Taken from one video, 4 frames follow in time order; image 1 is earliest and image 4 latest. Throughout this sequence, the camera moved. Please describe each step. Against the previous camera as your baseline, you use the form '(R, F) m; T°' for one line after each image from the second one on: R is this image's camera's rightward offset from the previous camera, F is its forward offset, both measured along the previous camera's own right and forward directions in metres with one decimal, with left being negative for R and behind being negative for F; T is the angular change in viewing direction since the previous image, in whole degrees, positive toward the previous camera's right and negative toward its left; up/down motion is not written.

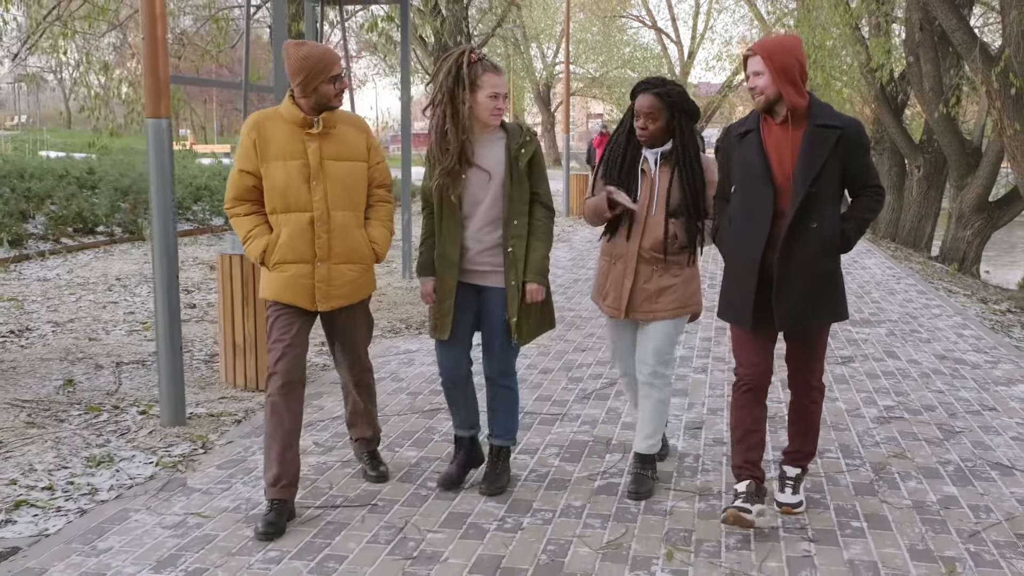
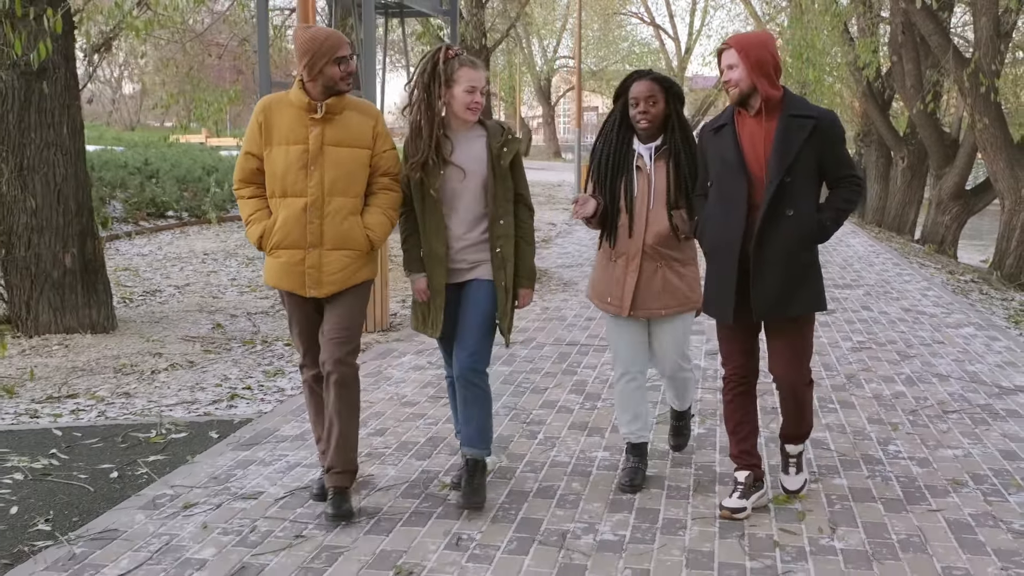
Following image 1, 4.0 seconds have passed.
(-0.5, -1.5) m; 0°
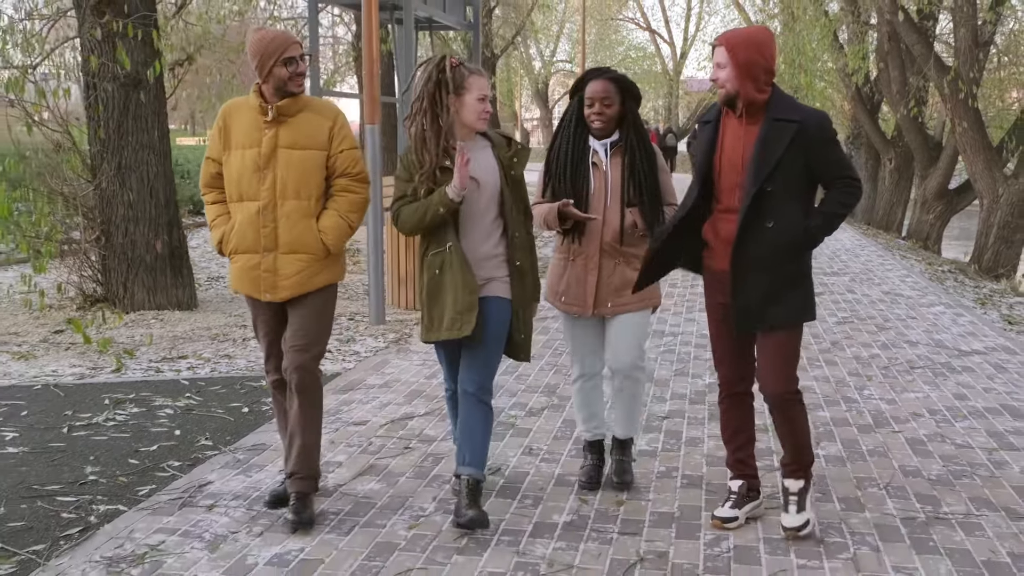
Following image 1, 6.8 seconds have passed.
(-0.3, -1.1) m; 0°
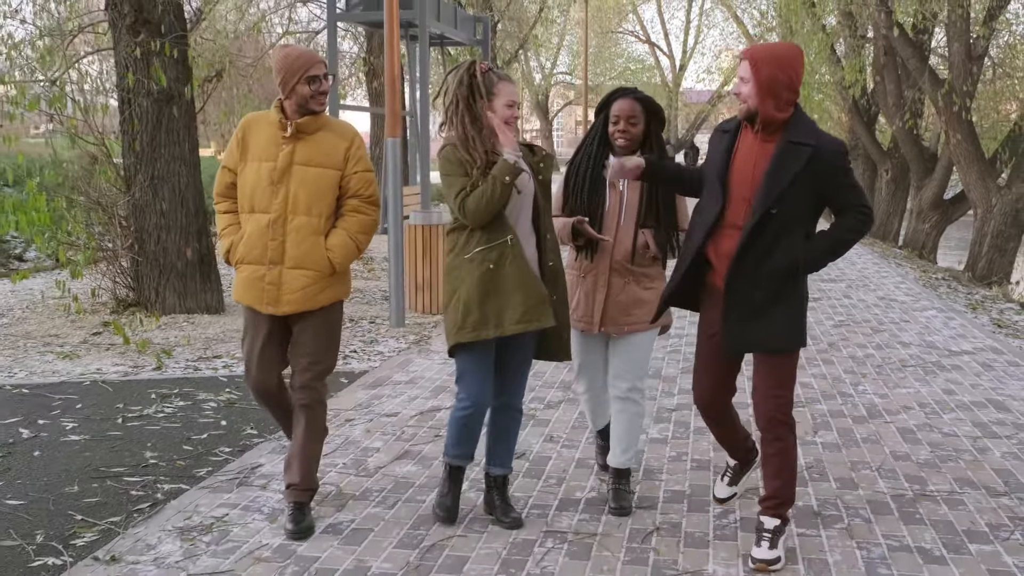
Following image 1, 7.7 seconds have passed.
(-0.1, -0.4) m; 0°
